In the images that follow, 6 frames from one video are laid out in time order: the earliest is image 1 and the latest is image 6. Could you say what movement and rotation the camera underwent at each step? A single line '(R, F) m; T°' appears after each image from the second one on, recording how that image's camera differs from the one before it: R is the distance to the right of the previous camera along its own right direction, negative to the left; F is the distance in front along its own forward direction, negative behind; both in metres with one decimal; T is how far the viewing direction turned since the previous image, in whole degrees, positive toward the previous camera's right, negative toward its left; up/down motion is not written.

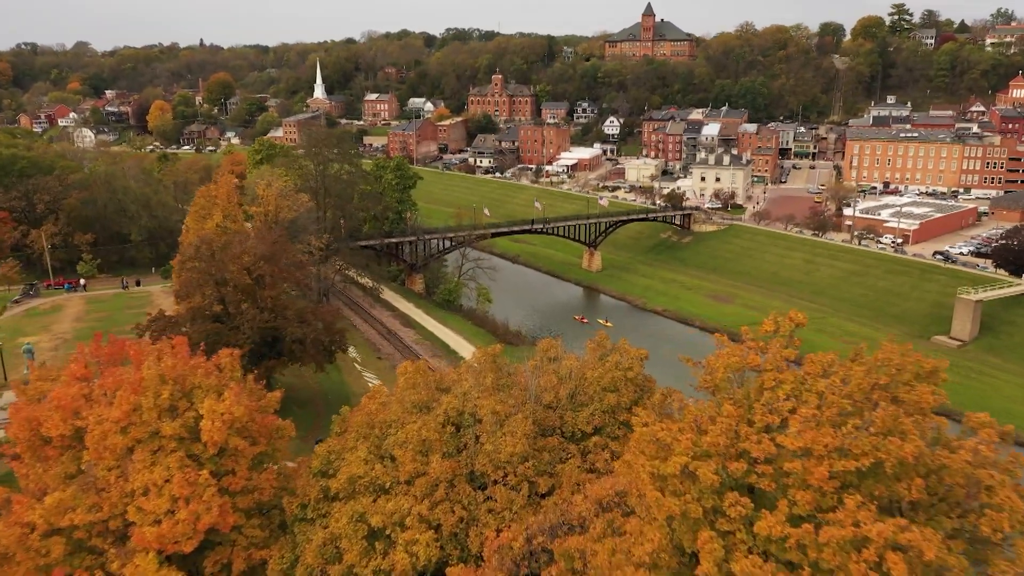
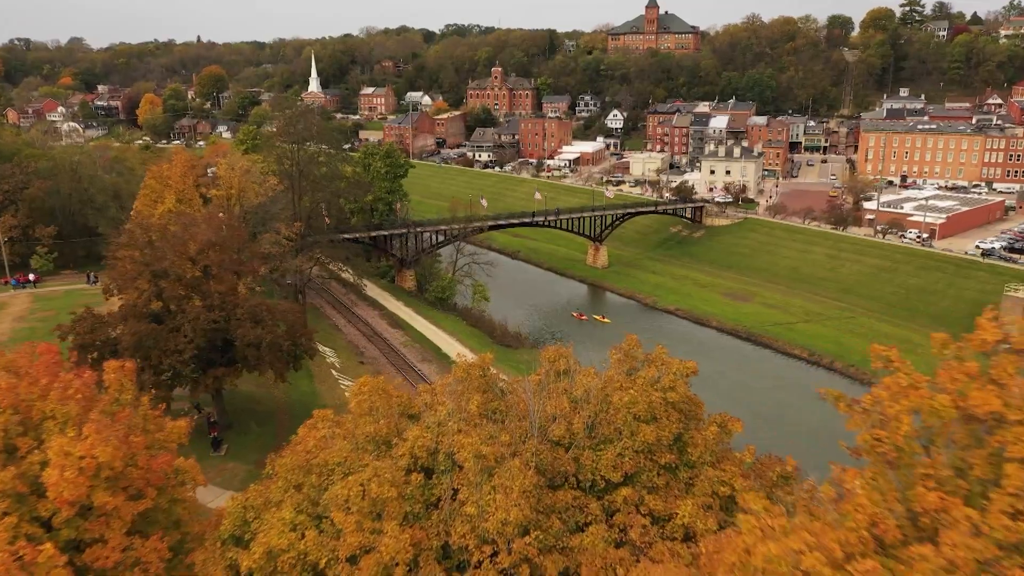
(+0.1, +4.3) m; 0°
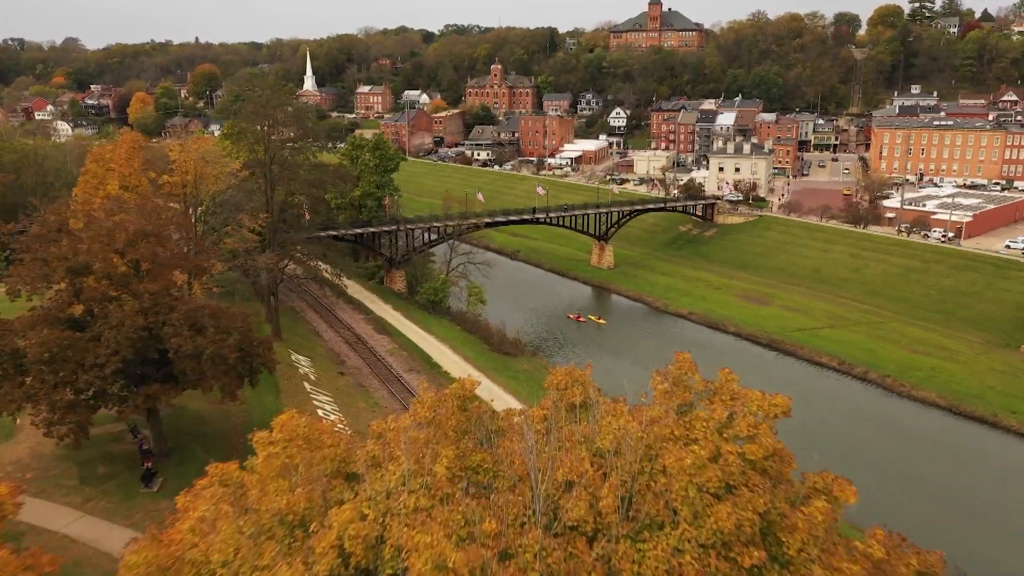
(+0.1, +3.8) m; 0°
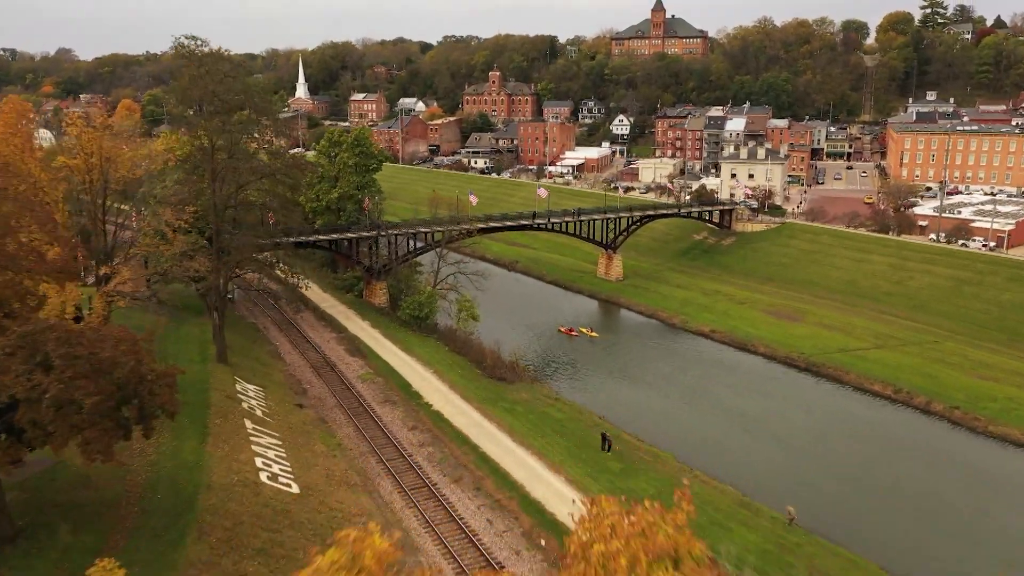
(+0.1, +5.5) m; 0°
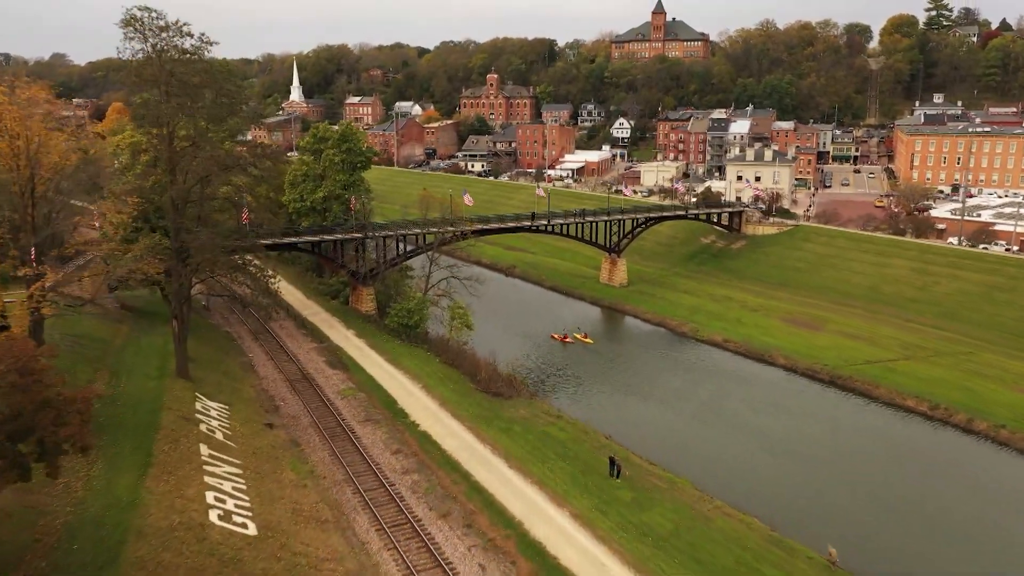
(0.0, +2.8) m; 0°
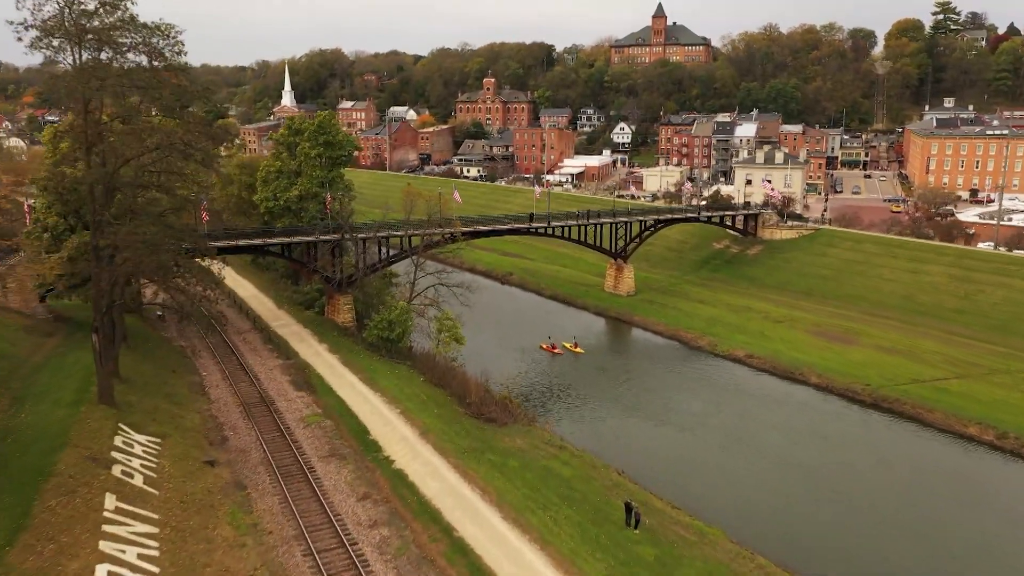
(+0.1, +4.1) m; 0°
